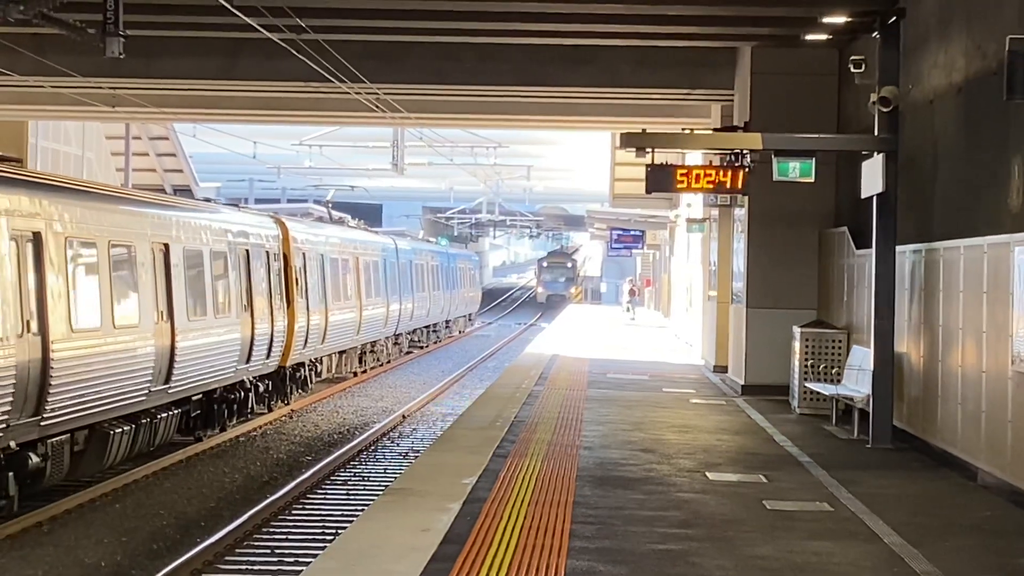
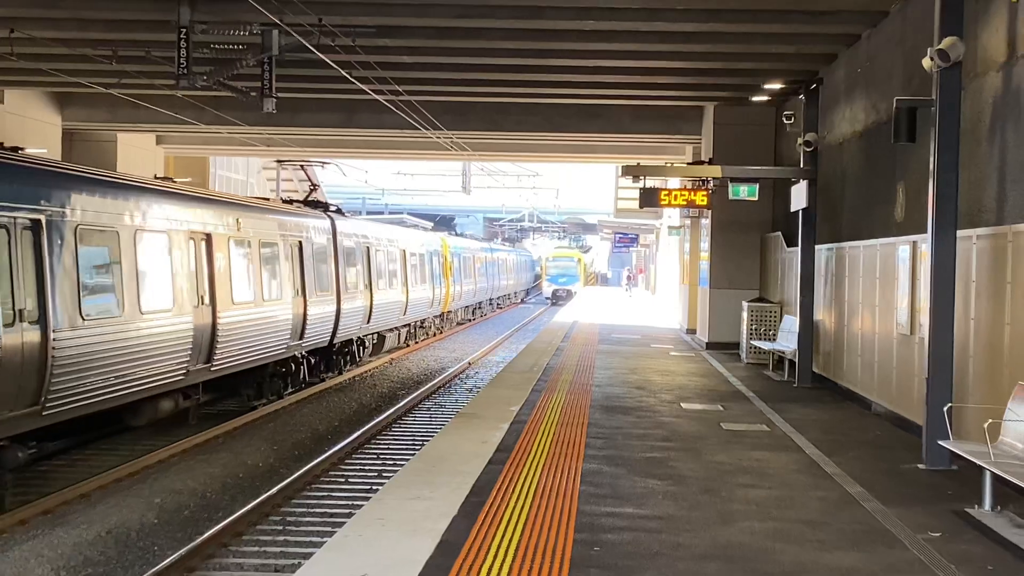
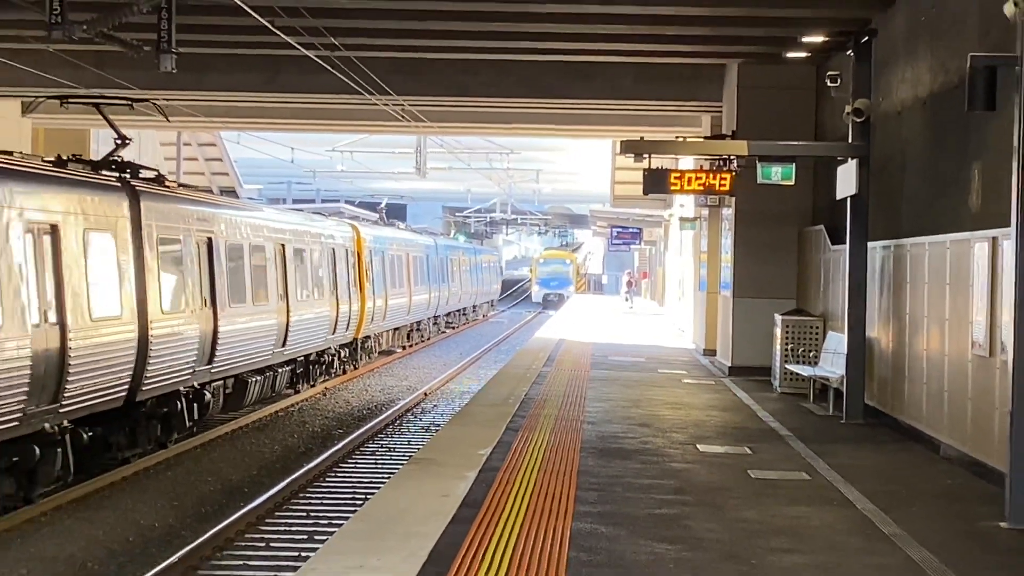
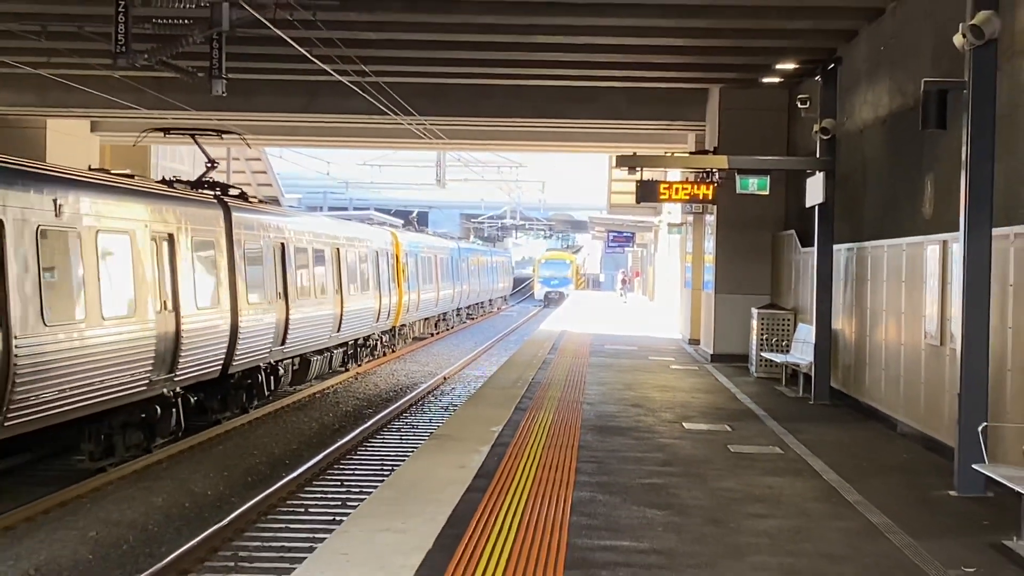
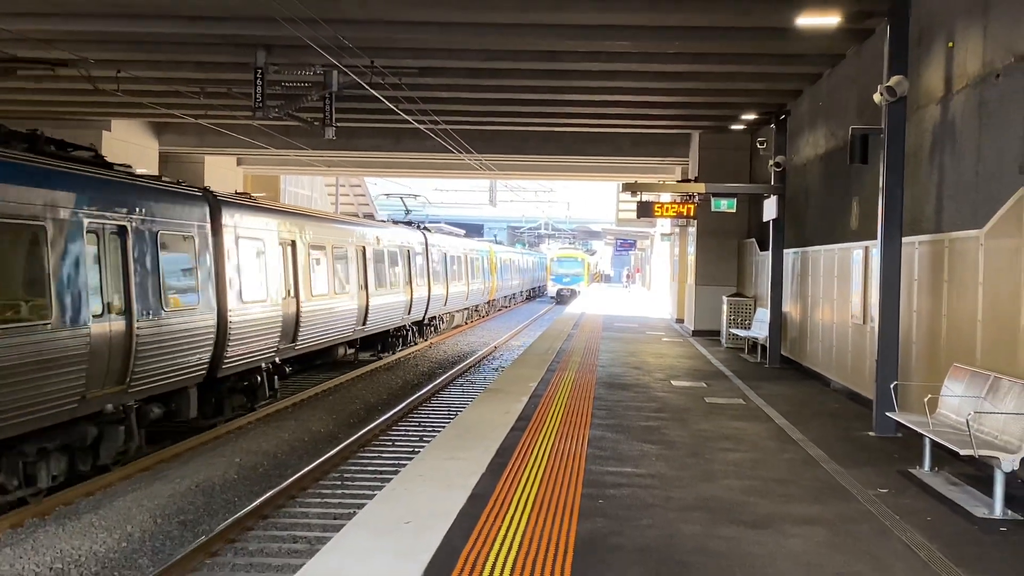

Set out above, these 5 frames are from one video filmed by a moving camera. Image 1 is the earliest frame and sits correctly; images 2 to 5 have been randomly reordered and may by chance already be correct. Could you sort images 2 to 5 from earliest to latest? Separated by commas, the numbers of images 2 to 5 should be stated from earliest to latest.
3, 4, 2, 5
